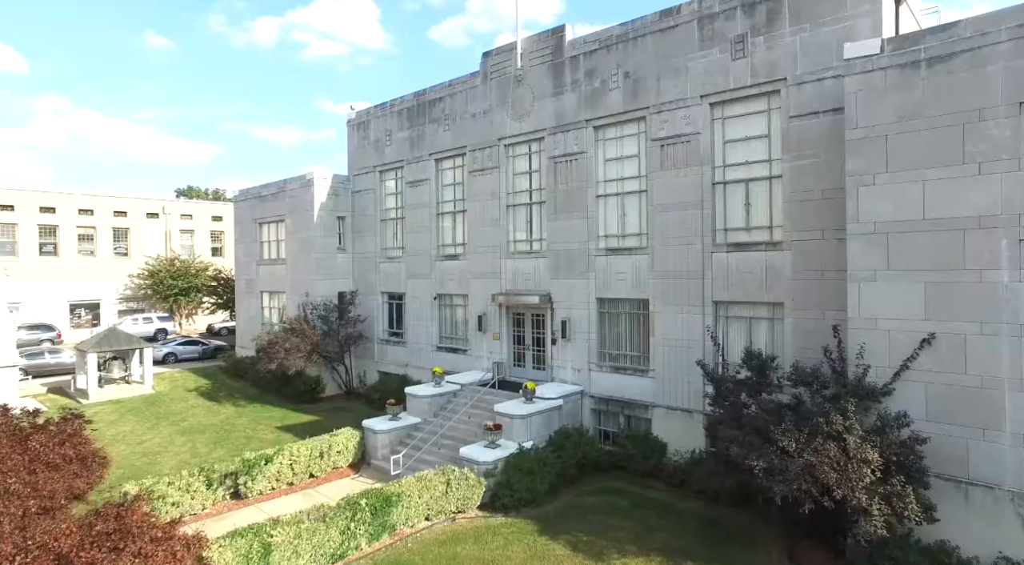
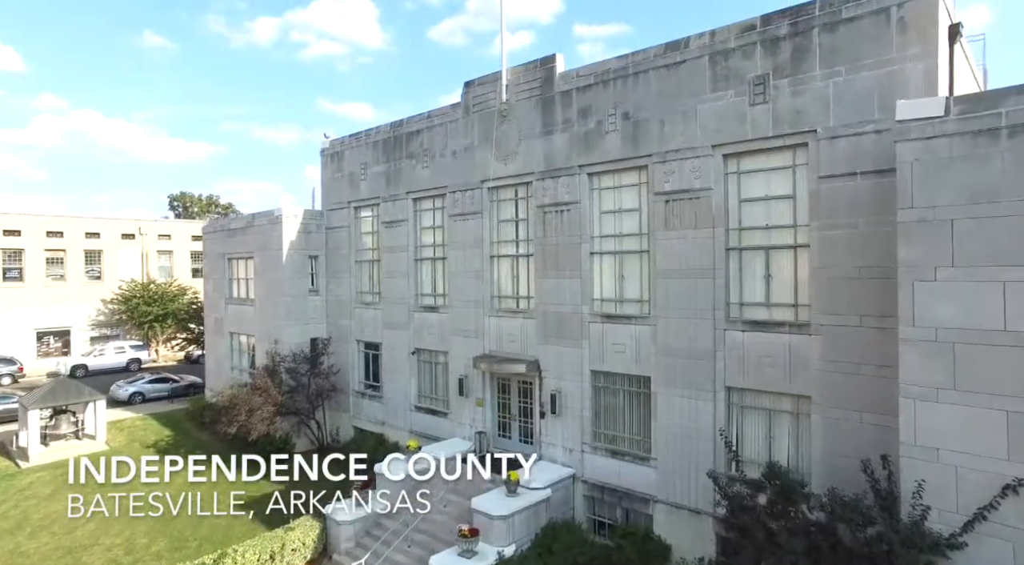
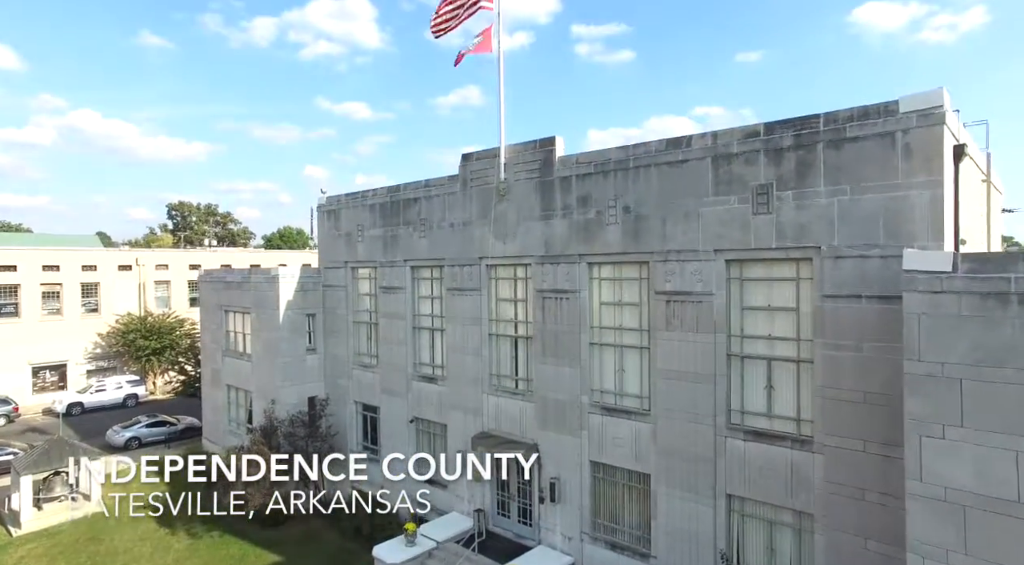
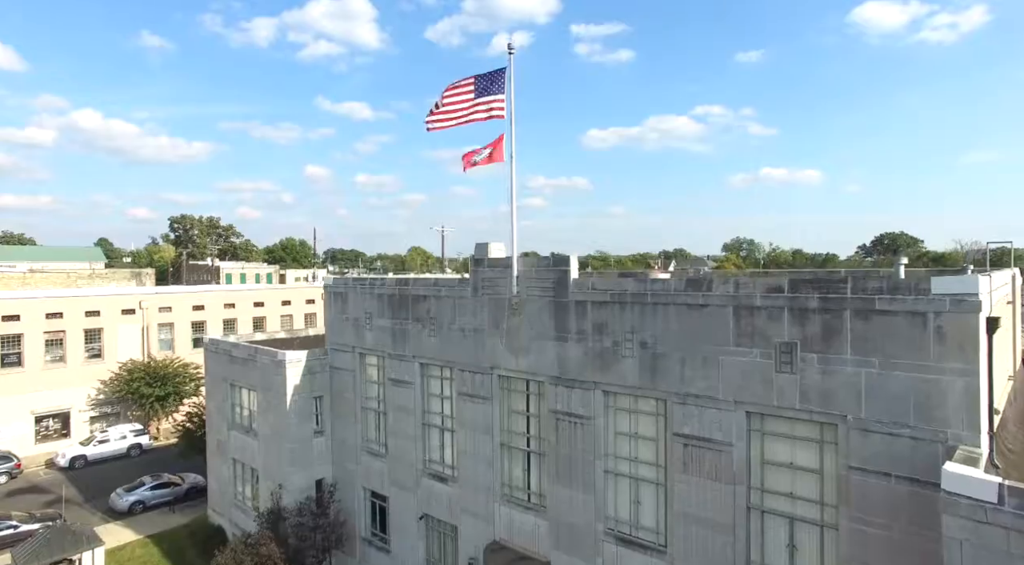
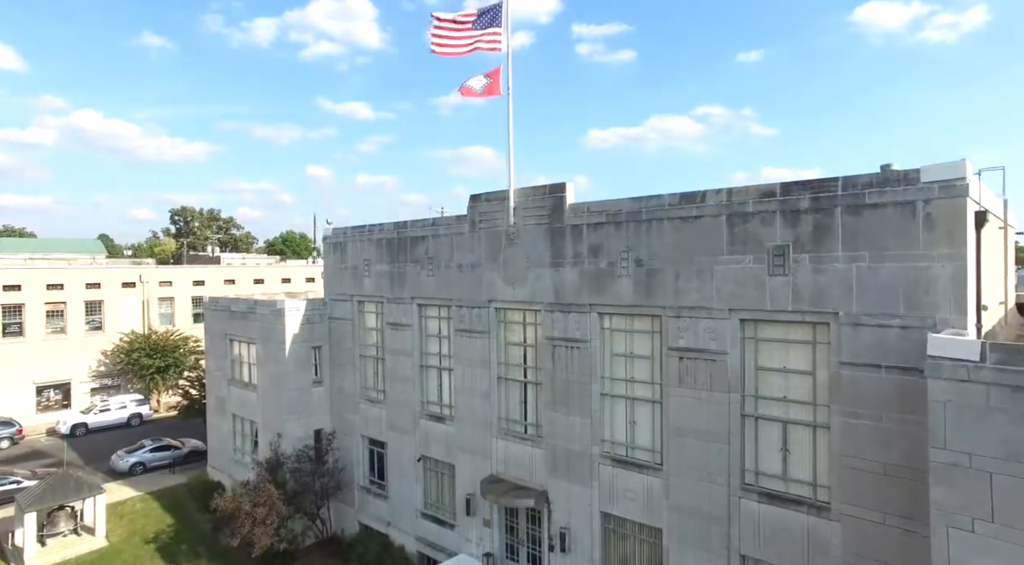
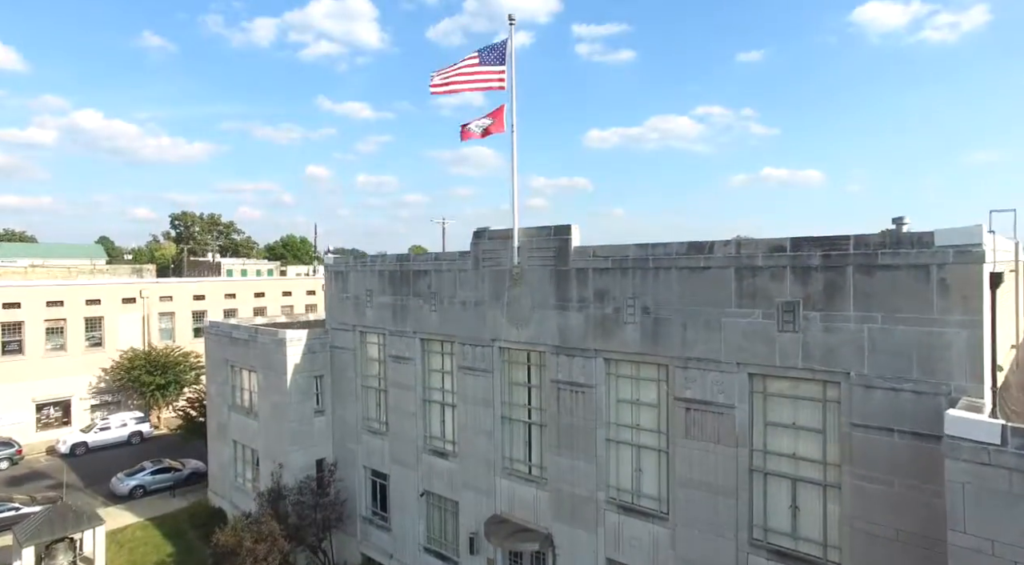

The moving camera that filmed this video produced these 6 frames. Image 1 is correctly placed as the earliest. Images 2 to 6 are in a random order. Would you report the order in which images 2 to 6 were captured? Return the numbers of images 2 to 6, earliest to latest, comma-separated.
2, 3, 5, 6, 4
